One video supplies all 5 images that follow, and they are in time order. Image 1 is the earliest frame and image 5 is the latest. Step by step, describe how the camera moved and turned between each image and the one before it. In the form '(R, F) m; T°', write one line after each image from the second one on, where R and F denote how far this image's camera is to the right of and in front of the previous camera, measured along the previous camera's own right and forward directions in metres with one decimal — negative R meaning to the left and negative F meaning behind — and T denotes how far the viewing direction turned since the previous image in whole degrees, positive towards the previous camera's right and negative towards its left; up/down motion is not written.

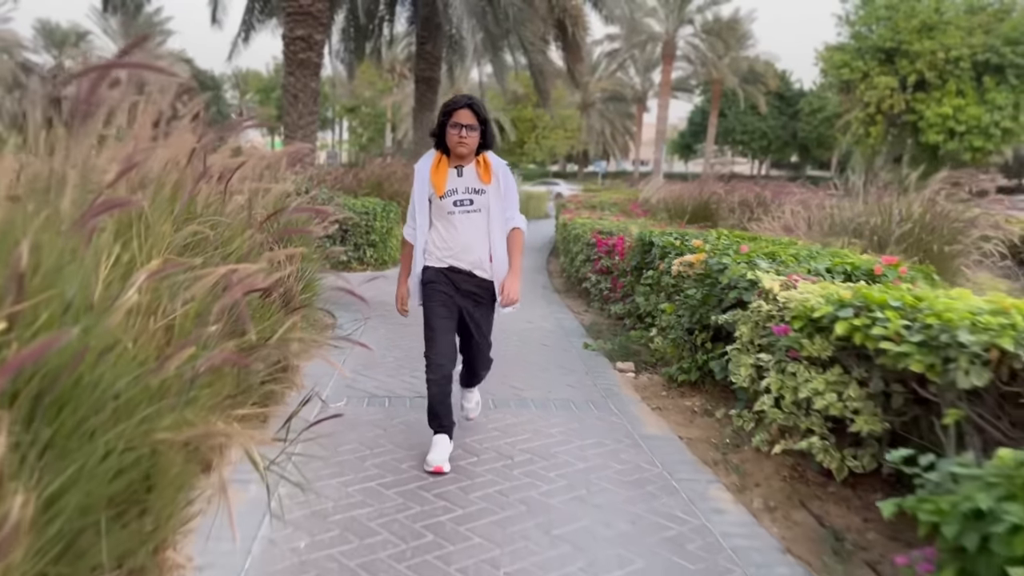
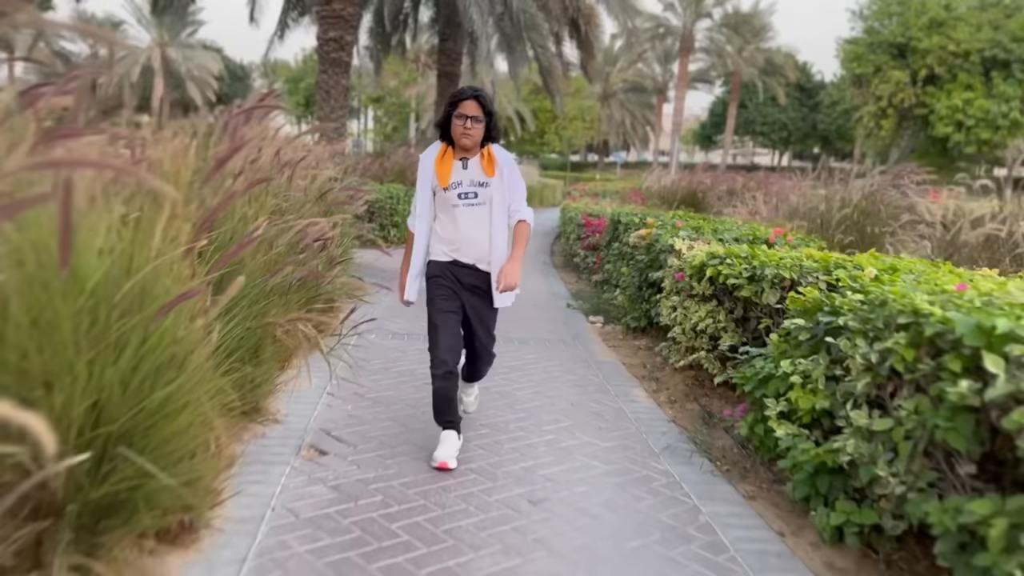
(+0.3, -1.6) m; -2°
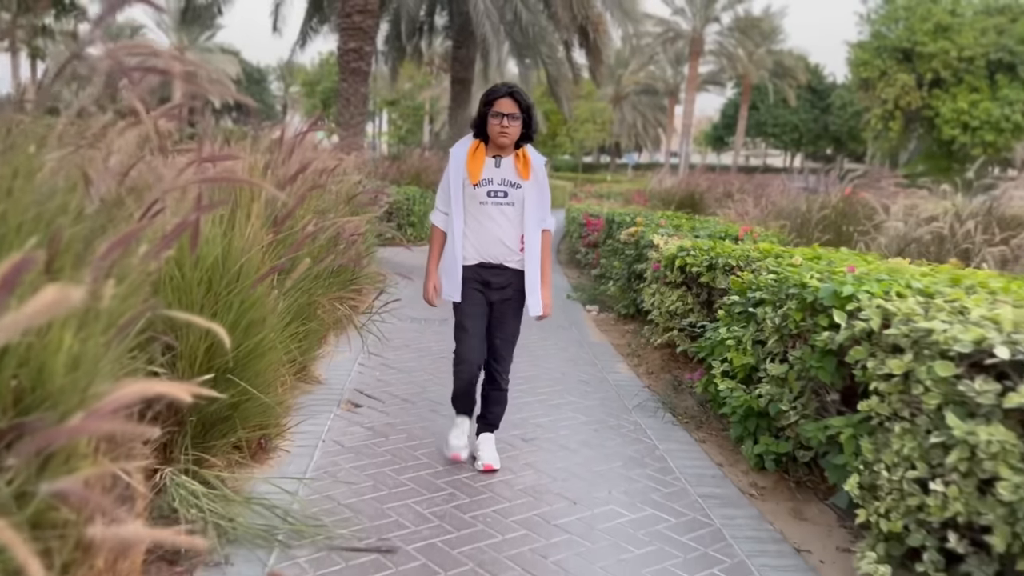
(+0.1, -0.9) m; -1°
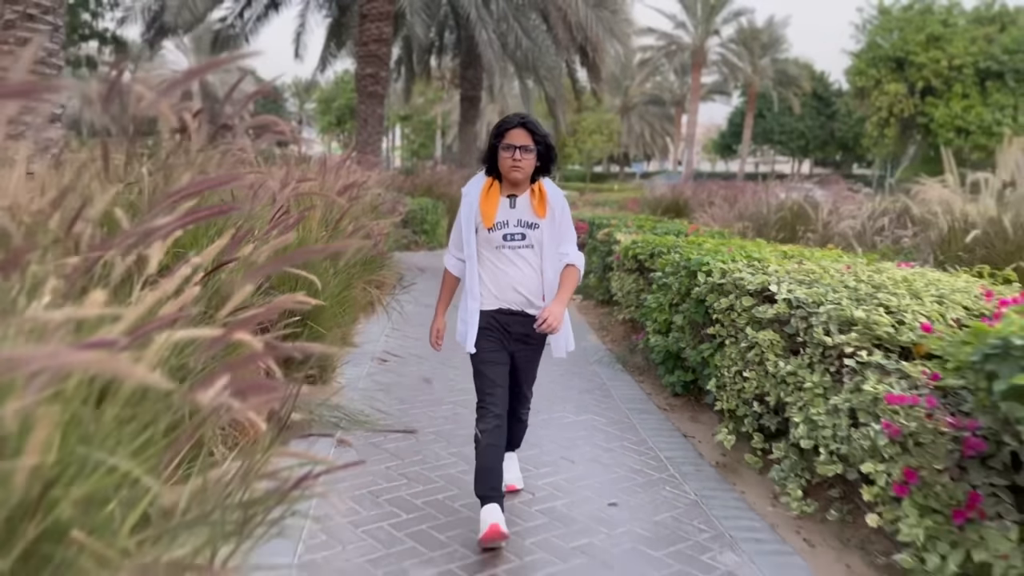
(+0.2, -1.7) m; -1°
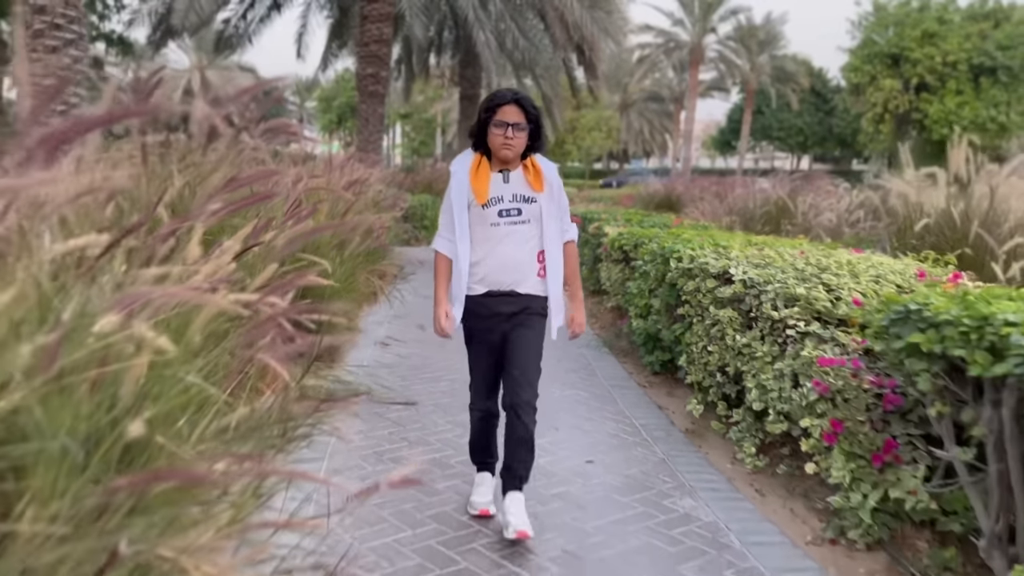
(+0.1, -0.5) m; 0°
